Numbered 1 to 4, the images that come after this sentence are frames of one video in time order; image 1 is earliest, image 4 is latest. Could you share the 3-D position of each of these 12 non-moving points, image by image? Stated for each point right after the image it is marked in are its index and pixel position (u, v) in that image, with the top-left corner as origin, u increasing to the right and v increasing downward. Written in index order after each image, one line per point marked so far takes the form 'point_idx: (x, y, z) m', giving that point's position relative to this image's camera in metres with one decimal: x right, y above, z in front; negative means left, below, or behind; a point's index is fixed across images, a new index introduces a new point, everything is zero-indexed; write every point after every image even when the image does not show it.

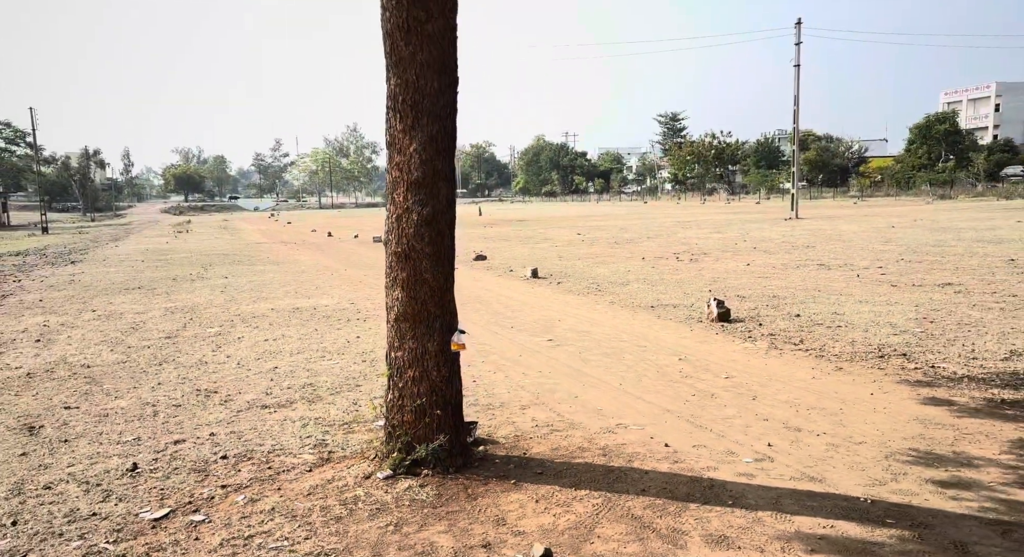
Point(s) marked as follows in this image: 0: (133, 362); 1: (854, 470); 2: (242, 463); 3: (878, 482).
0: (-5.0, -1.1, +9.1) m
1: (+2.3, -1.3, +4.7) m
2: (-2.1, -1.4, +5.3) m
3: (+2.4, -1.3, +4.5) m
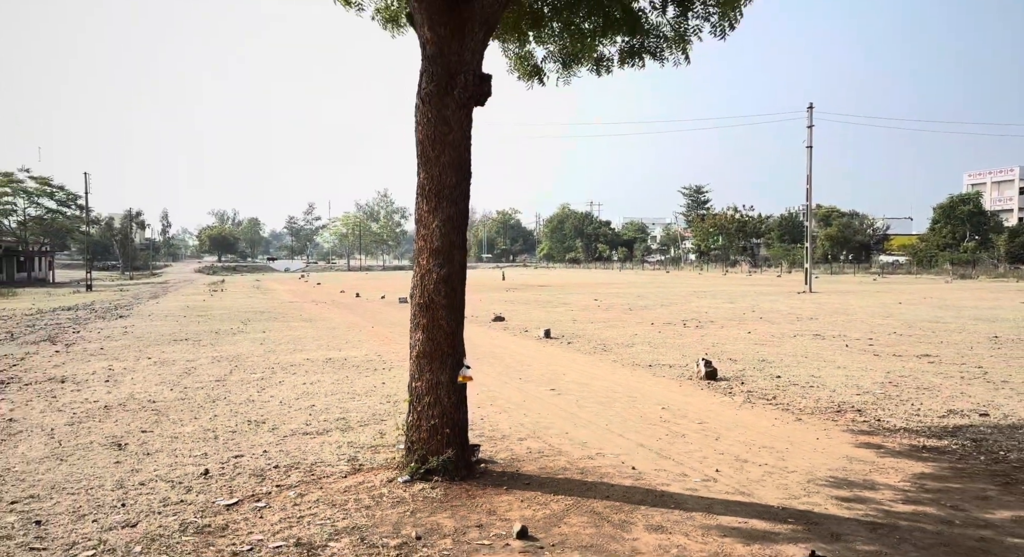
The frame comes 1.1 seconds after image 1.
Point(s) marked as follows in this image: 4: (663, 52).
0: (-4.9, -1.8, +10.5) m
1: (+2.2, -1.8, +5.8) m
2: (-2.1, -1.8, +6.6) m
3: (+2.3, -1.8, +5.6) m
4: (+1.7, +2.6, +7.8) m
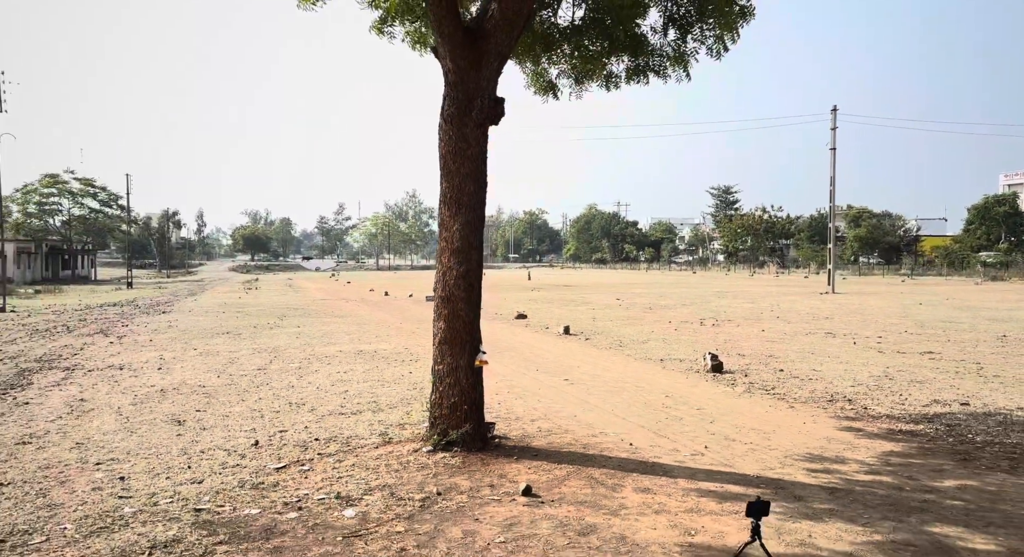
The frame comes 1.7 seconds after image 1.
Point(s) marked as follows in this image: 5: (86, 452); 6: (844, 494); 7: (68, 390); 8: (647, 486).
0: (-4.6, -1.8, +11.6) m
1: (+2.3, -1.8, +6.6) m
2: (-2.0, -1.8, +7.5) m
3: (+2.4, -1.8, +6.4) m
4: (+1.9, +2.6, +8.6) m
5: (-4.5, -1.9, +7.3) m
6: (+2.7, -1.7, +5.6) m
7: (-7.0, -1.8, +10.8) m
8: (+1.1, -1.8, +5.9) m
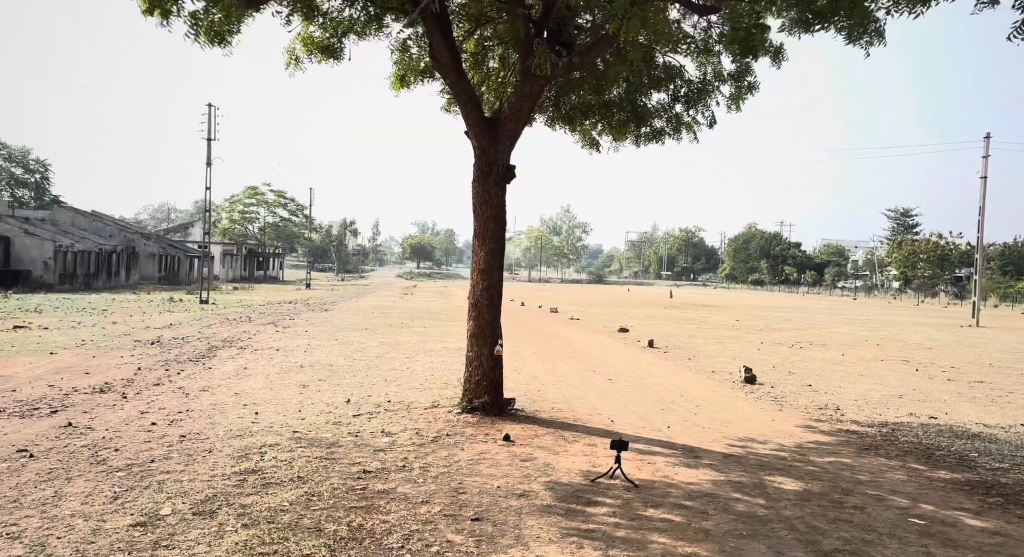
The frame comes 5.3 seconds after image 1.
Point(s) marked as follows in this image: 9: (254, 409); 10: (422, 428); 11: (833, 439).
0: (-3.4, -1.9, +15.0) m
1: (+2.3, -2.0, +8.6) m
2: (-1.7, -1.9, +10.4) m
3: (+2.3, -2.0, +8.3) m
4: (+2.5, +2.3, +10.7) m
5: (-4.2, -1.9, +10.8) m
6: (+2.4, -2.0, +7.5) m
7: (-5.8, -1.8, +14.7) m
8: (+1.0, -1.9, +8.1) m
9: (-3.8, -1.9, +10.1) m
10: (-1.1, -1.9, +8.8) m
11: (+4.0, -2.0, +8.6) m
